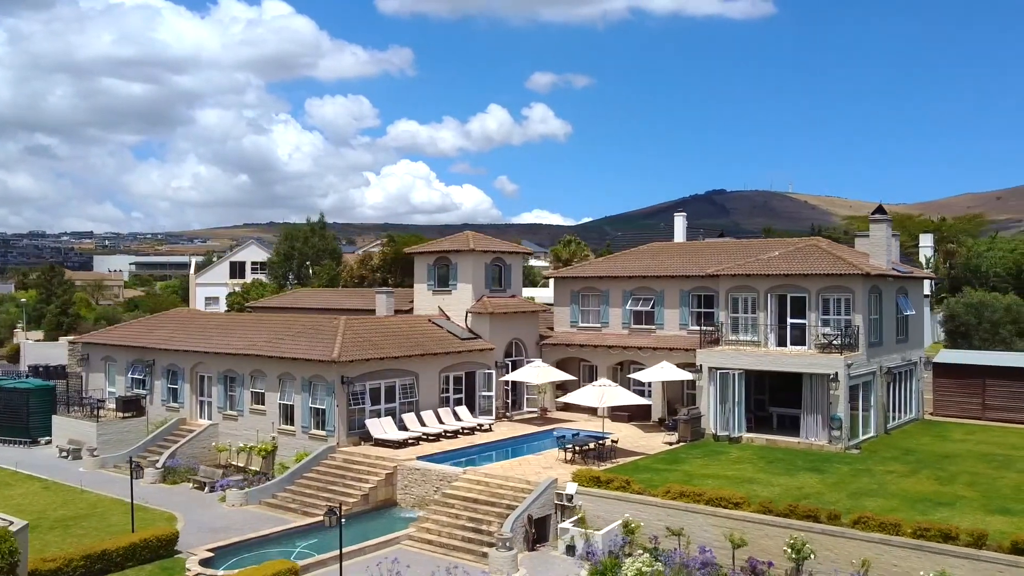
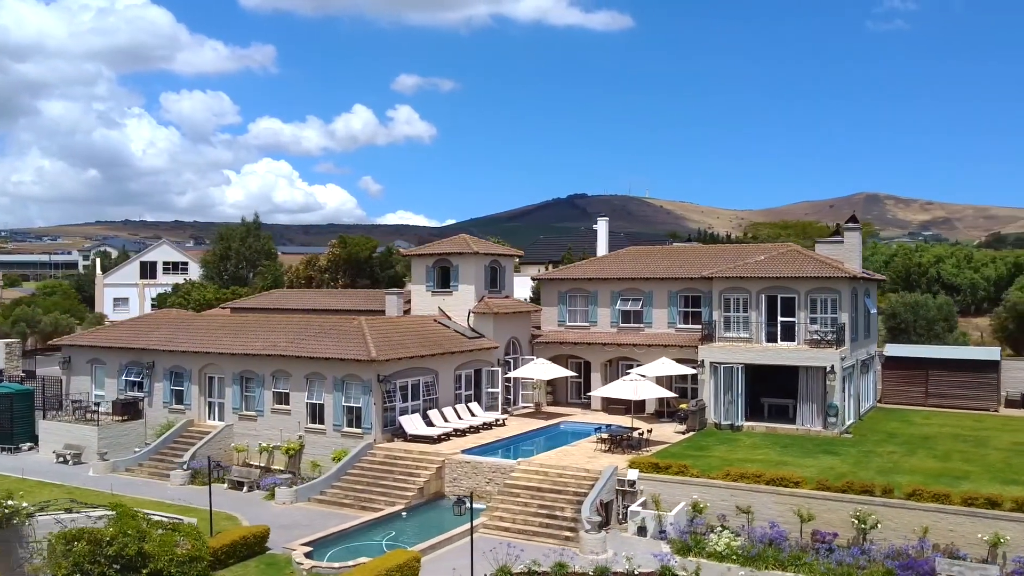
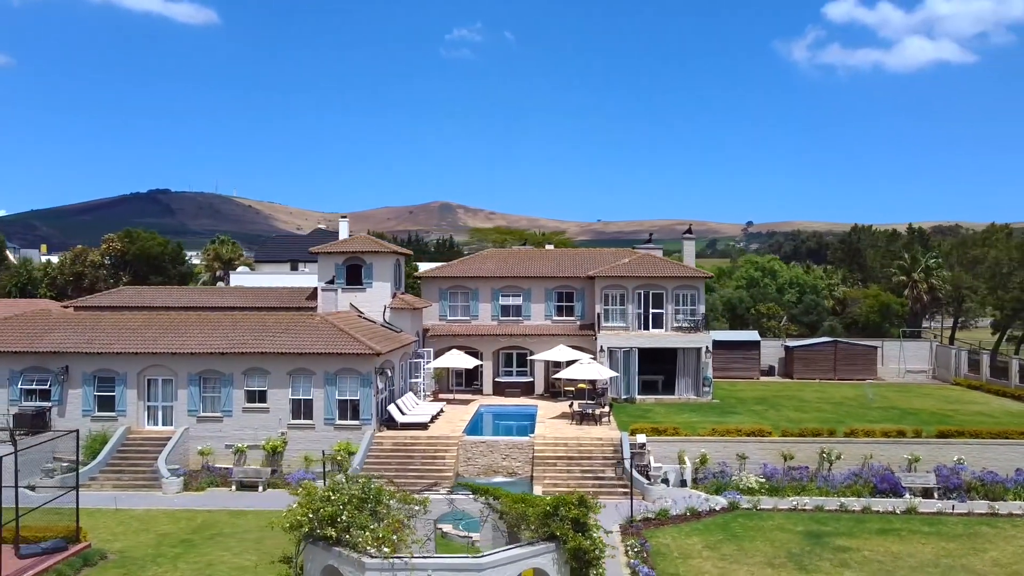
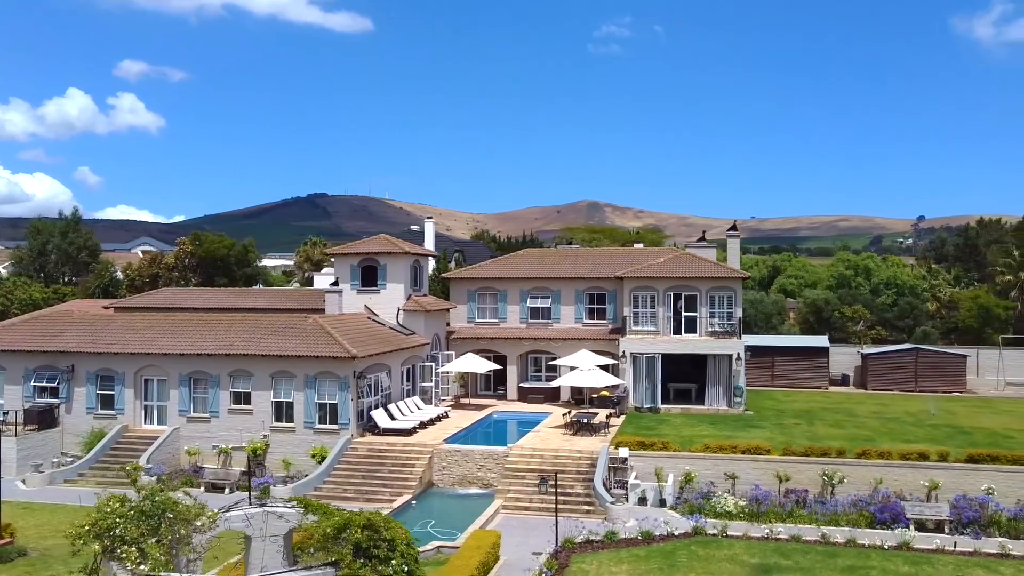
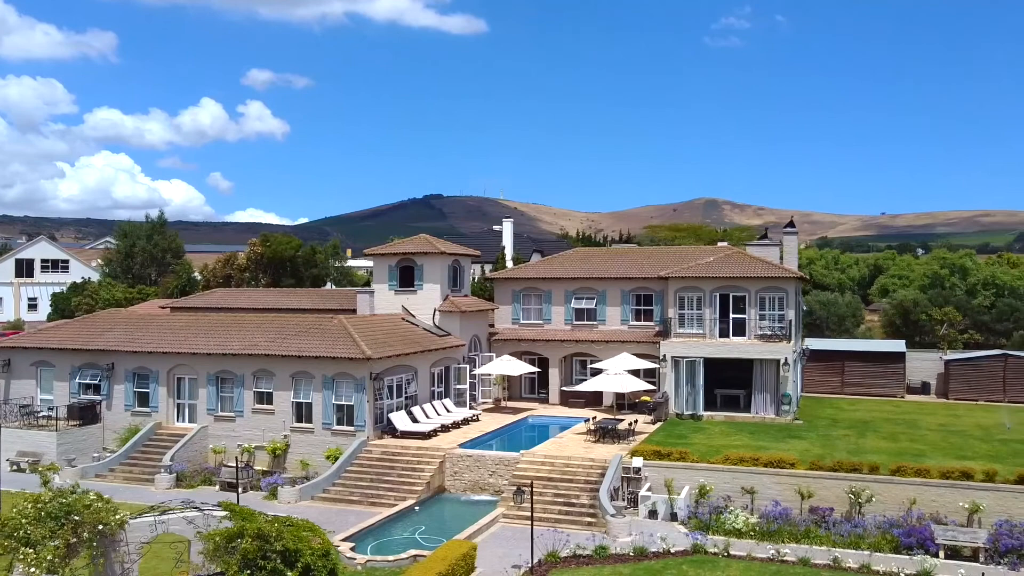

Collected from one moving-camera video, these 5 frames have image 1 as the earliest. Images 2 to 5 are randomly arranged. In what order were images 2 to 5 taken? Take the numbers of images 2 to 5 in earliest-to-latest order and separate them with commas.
2, 5, 4, 3
